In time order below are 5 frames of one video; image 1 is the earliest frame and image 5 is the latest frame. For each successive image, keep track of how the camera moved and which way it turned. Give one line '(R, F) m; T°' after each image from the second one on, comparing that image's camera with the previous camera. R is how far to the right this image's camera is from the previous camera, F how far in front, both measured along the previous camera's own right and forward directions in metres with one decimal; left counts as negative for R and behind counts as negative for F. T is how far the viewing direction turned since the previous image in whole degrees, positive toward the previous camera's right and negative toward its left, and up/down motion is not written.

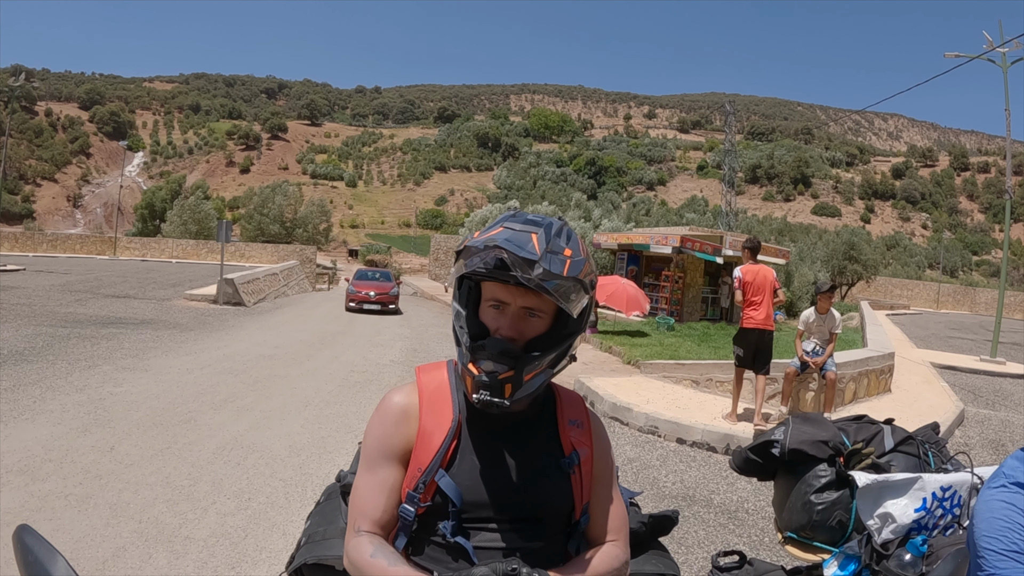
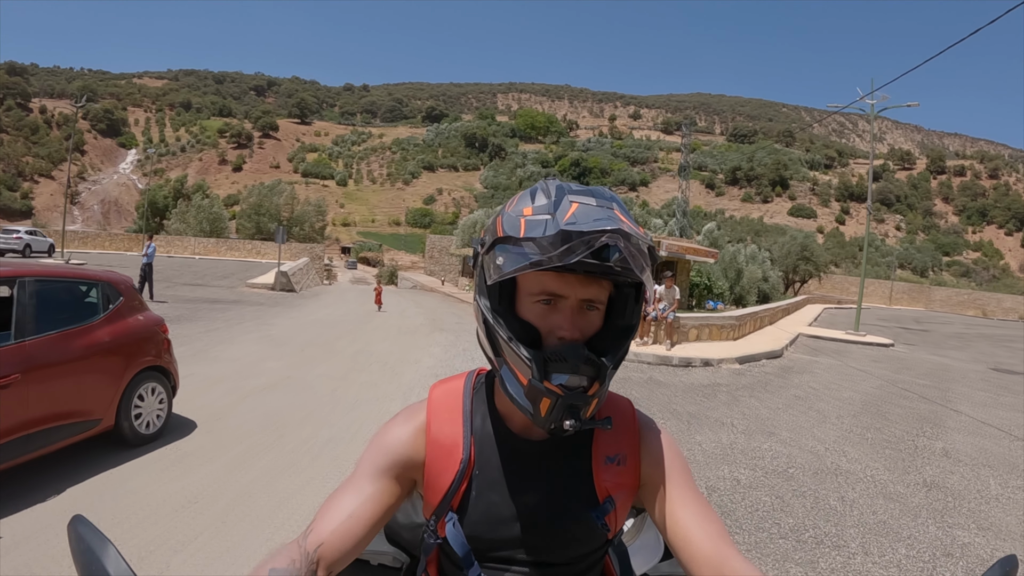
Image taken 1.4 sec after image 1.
(-0.9, -2.4) m; +1°
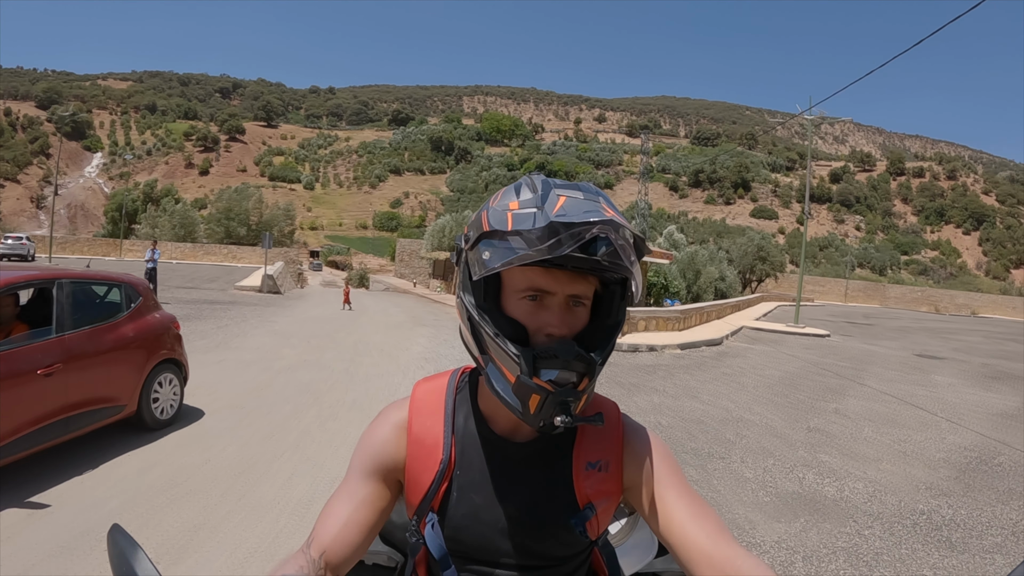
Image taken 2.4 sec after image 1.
(-0.2, -1.7) m; +3°
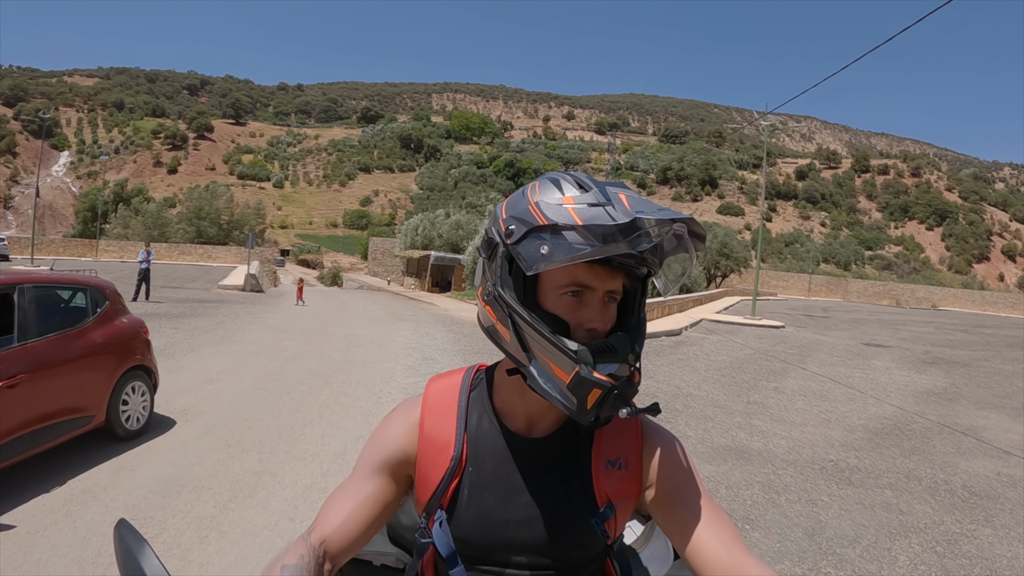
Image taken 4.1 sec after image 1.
(-0.1, -1.2) m; +3°
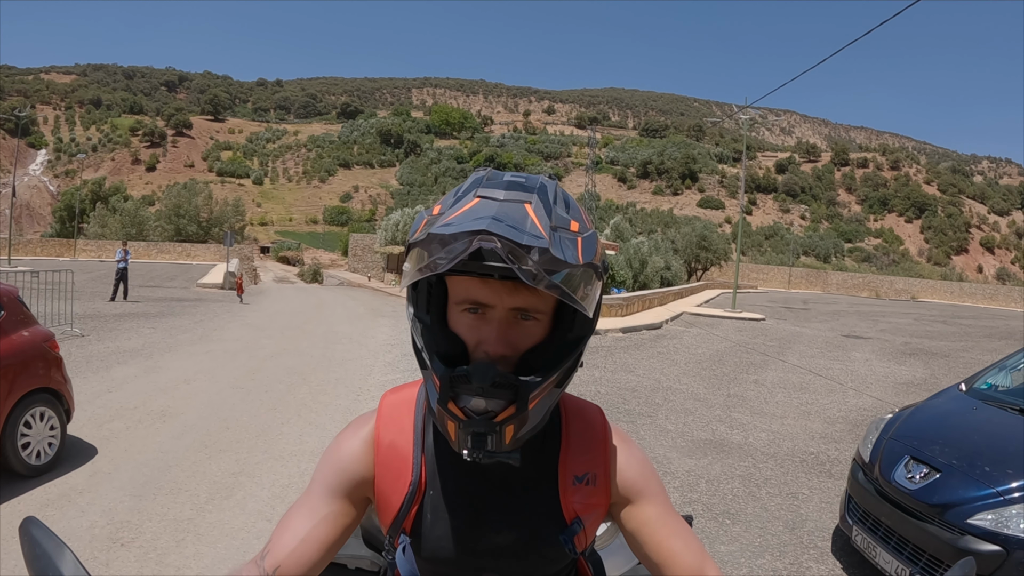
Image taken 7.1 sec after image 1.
(0.0, 0.0) m; +1°
